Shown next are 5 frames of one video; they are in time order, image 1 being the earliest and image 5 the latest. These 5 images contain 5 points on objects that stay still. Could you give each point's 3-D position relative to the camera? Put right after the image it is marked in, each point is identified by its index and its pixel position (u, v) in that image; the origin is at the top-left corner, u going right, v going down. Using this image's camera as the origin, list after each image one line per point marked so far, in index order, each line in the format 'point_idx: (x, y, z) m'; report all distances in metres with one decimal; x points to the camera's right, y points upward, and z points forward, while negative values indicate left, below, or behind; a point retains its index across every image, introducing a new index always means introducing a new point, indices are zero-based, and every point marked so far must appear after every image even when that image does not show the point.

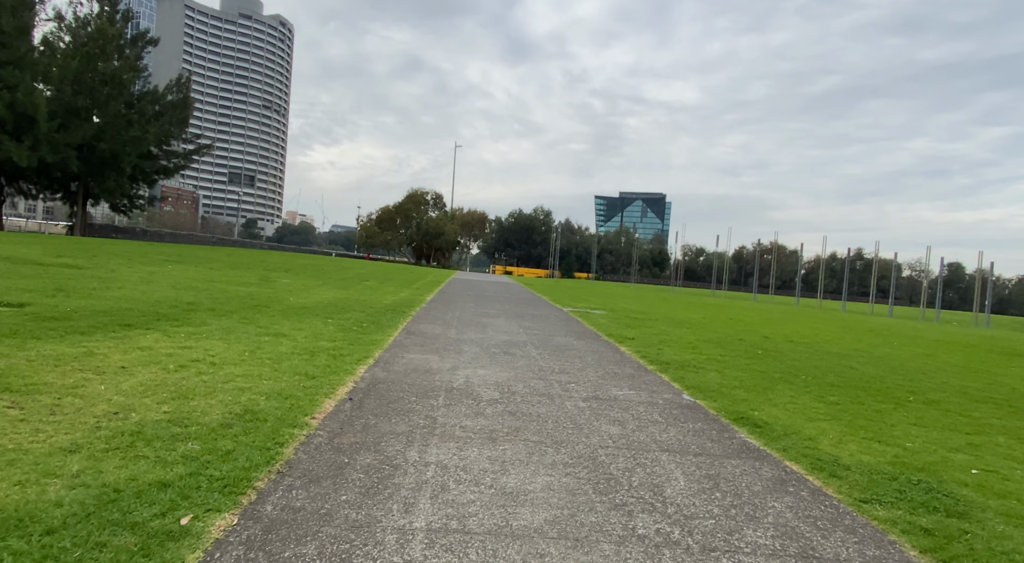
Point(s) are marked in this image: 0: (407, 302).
0: (-2.8, -0.5, +15.8) m
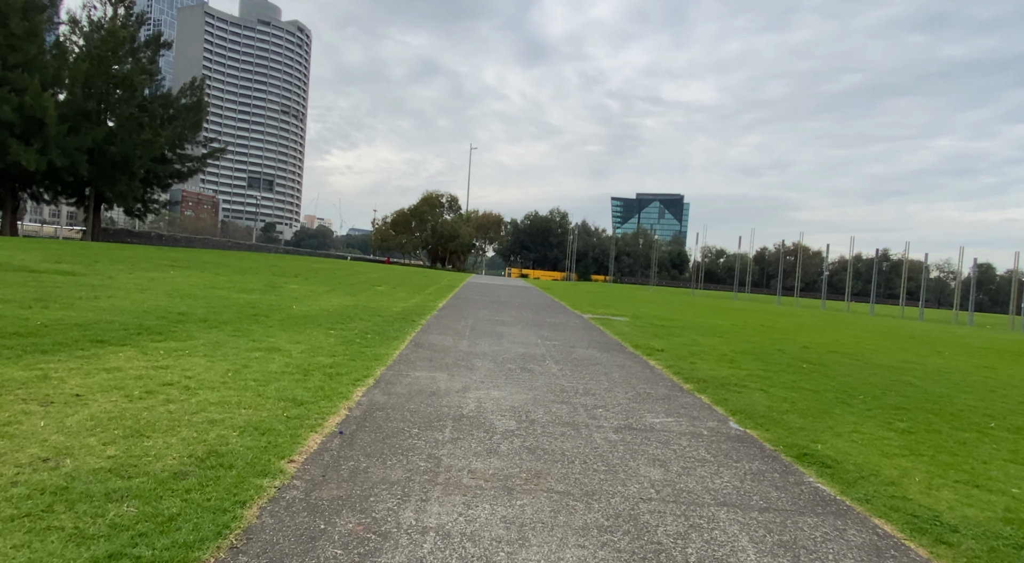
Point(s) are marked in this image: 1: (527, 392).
0: (-2.4, -0.7, +14.9) m
1: (+0.2, -1.3, +7.1) m
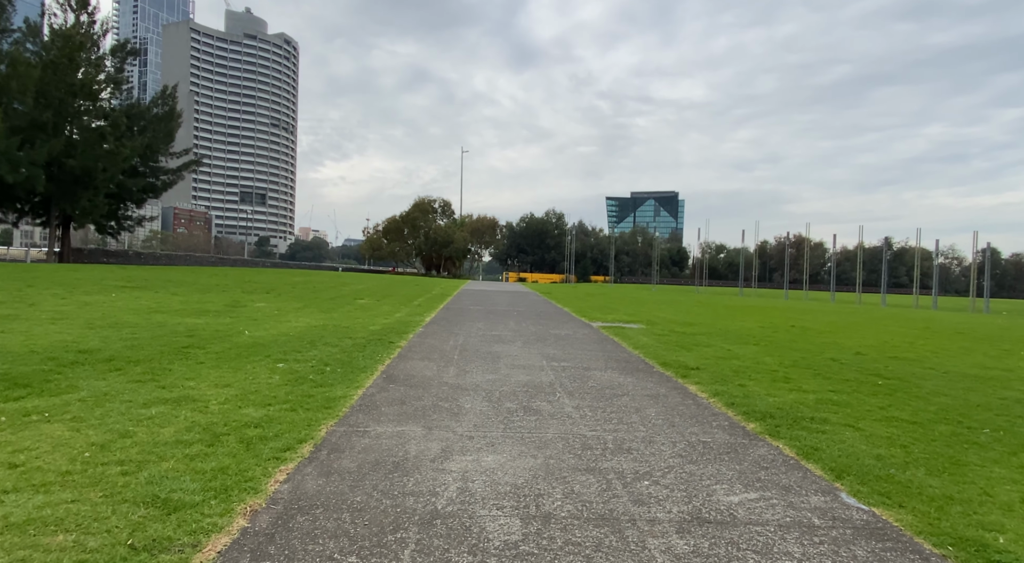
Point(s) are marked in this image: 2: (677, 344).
0: (-2.4, -1.0, +12.7) m
1: (+0.2, -1.4, +4.9) m
2: (+3.3, -1.2, +11.6) m
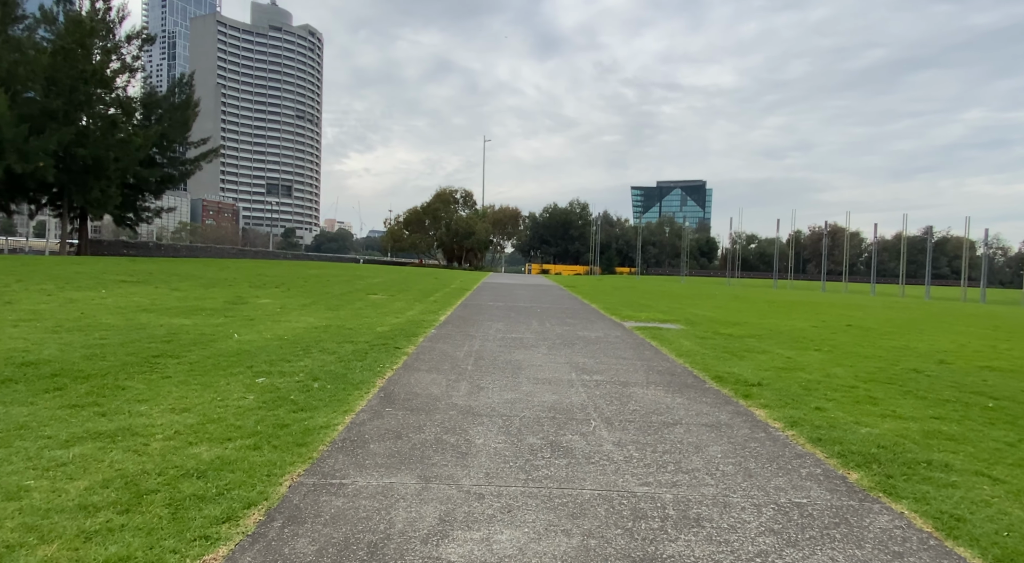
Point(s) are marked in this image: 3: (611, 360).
0: (-1.9, -0.9, +11.4) m
1: (+0.3, -1.5, +3.5) m
2: (+3.7, -1.2, +10.1) m
3: (+1.5, -1.2, +8.8) m
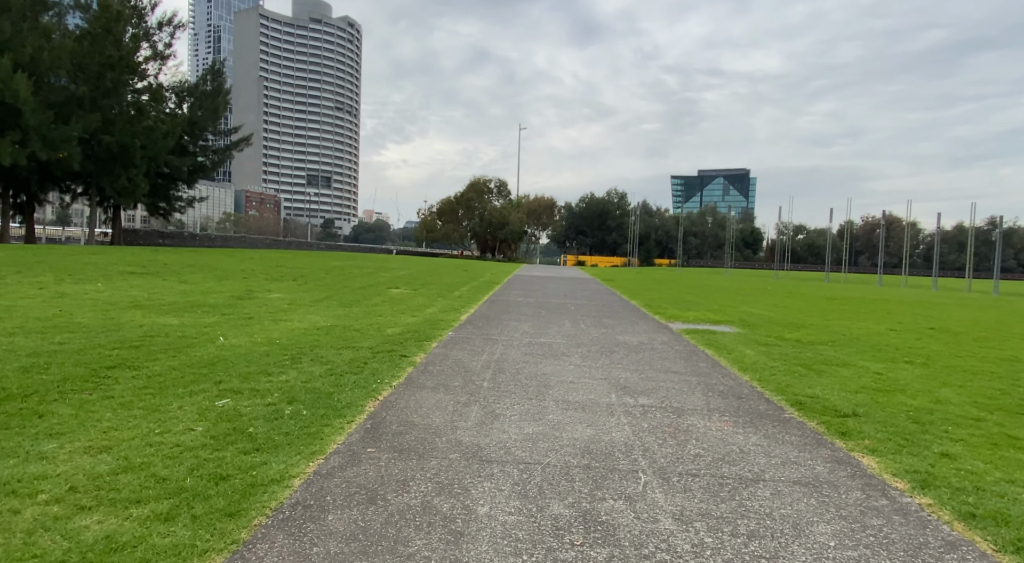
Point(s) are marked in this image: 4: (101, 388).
0: (-1.4, -0.8, +10.1) m
1: (+0.3, -1.5, +2.1) m
2: (+4.1, -1.1, +8.4) m
3: (+1.8, -1.1, +7.2) m
4: (-3.9, -1.0, +5.6) m
